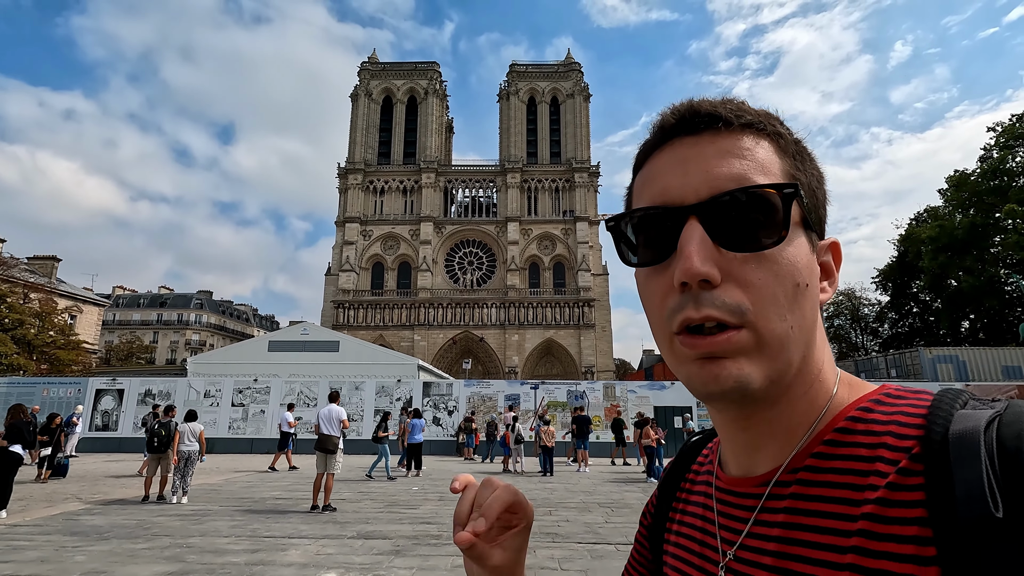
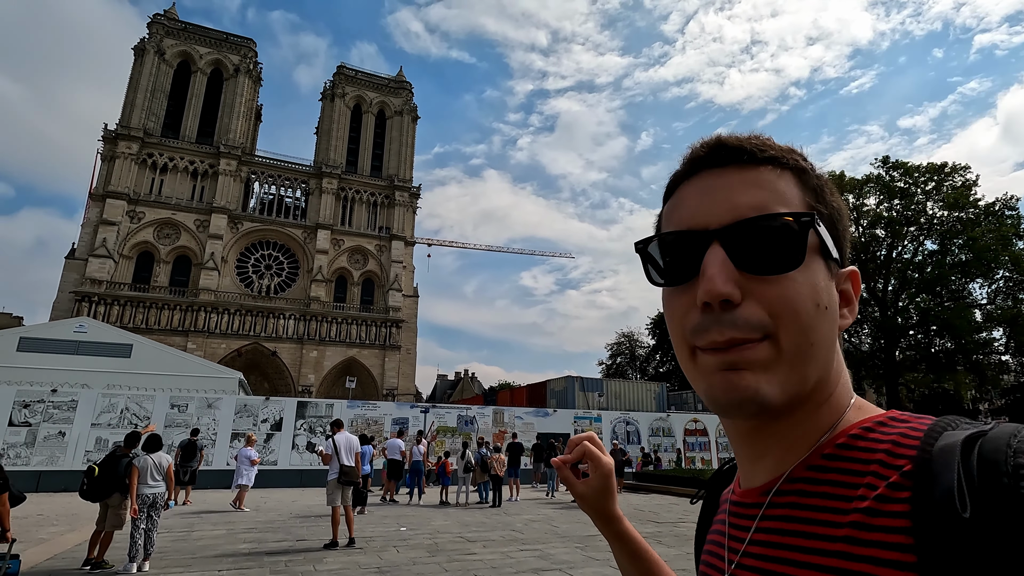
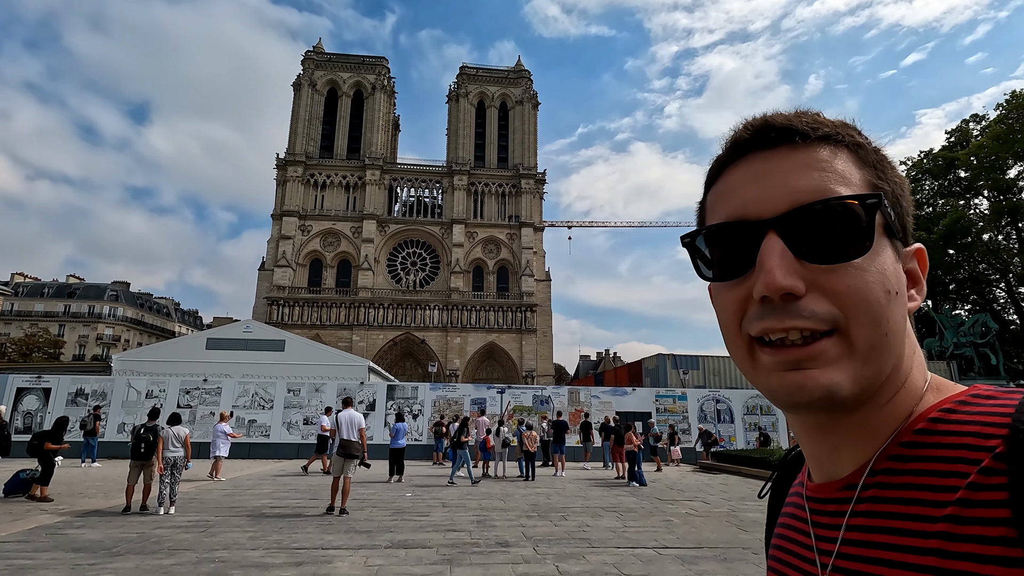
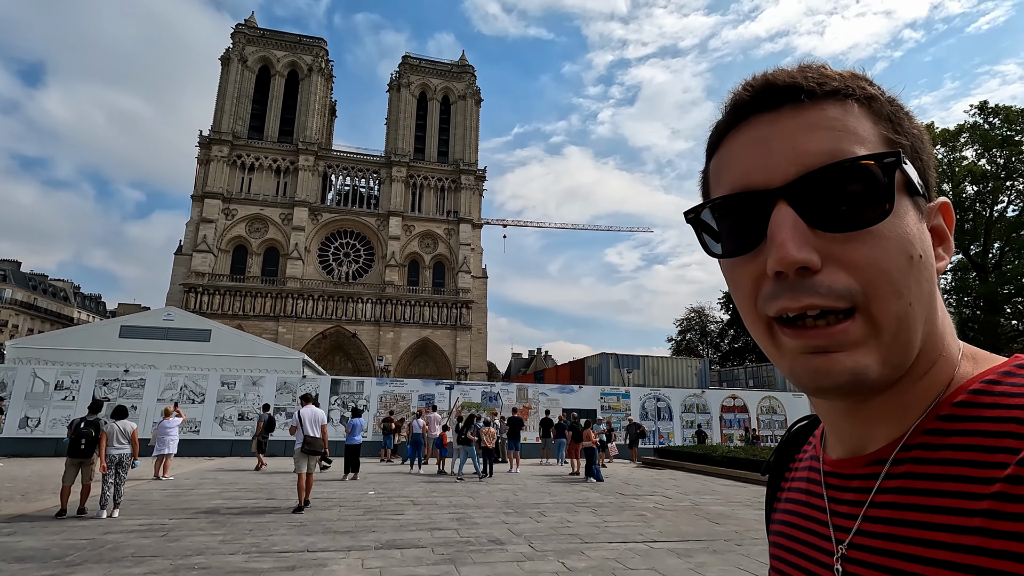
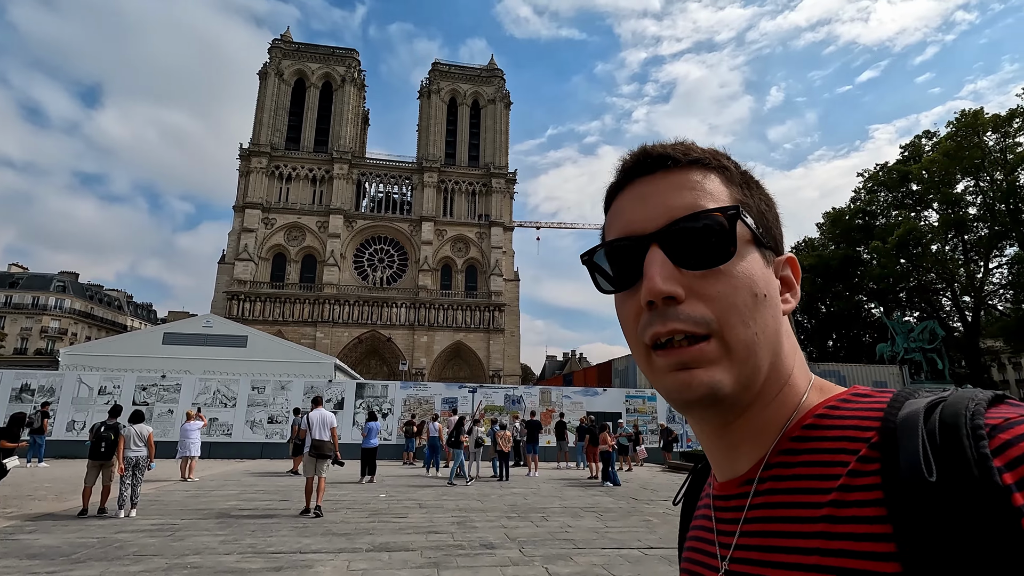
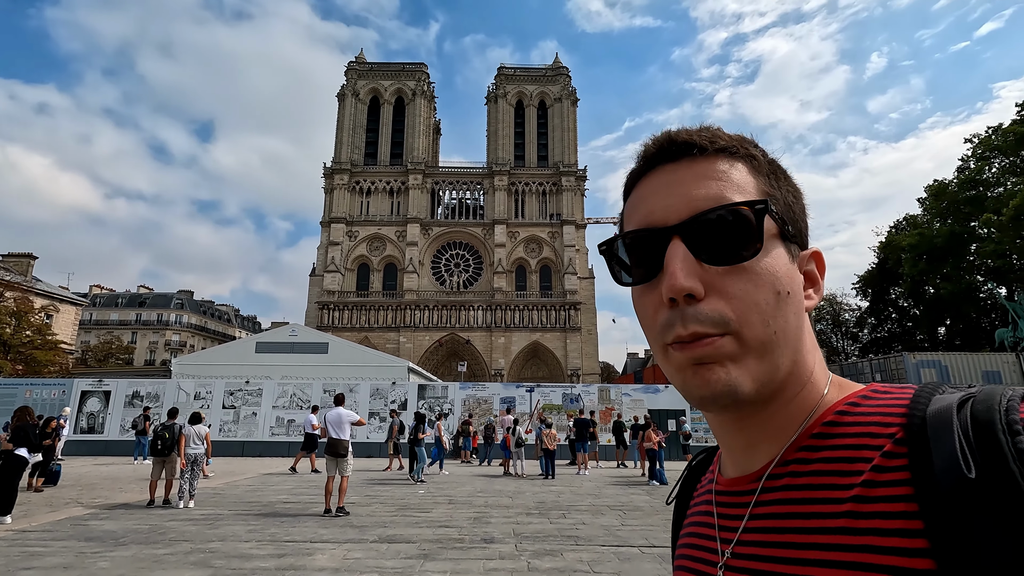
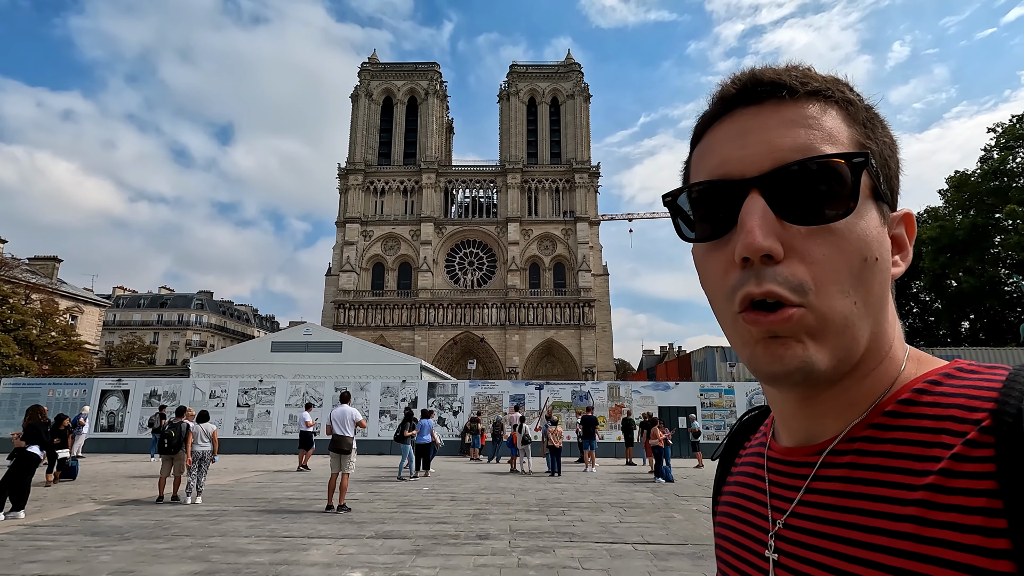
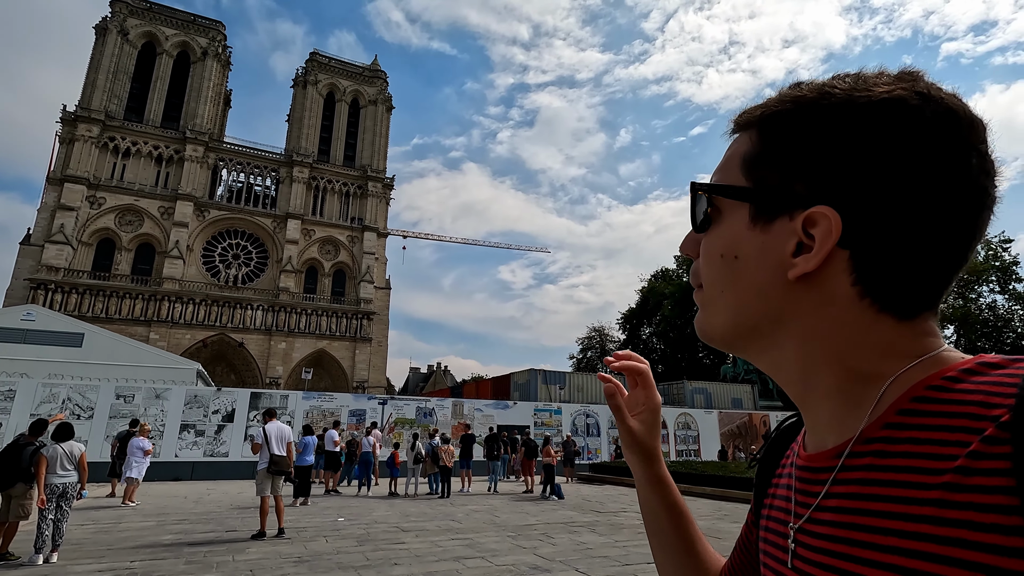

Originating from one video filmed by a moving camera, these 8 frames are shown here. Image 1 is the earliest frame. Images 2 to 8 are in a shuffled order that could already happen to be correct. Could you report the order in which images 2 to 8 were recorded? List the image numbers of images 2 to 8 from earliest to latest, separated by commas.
7, 6, 3, 5, 4, 8, 2
